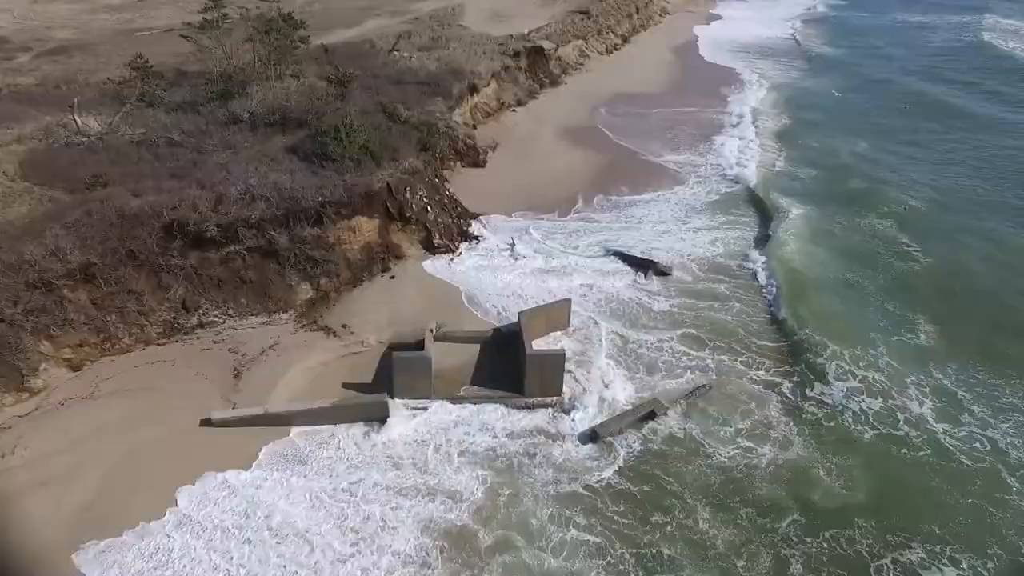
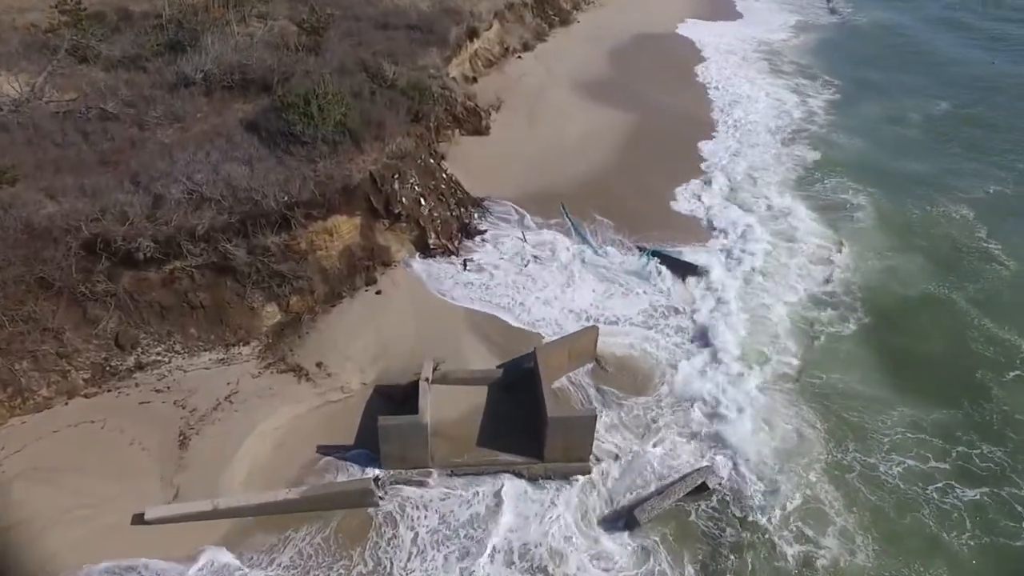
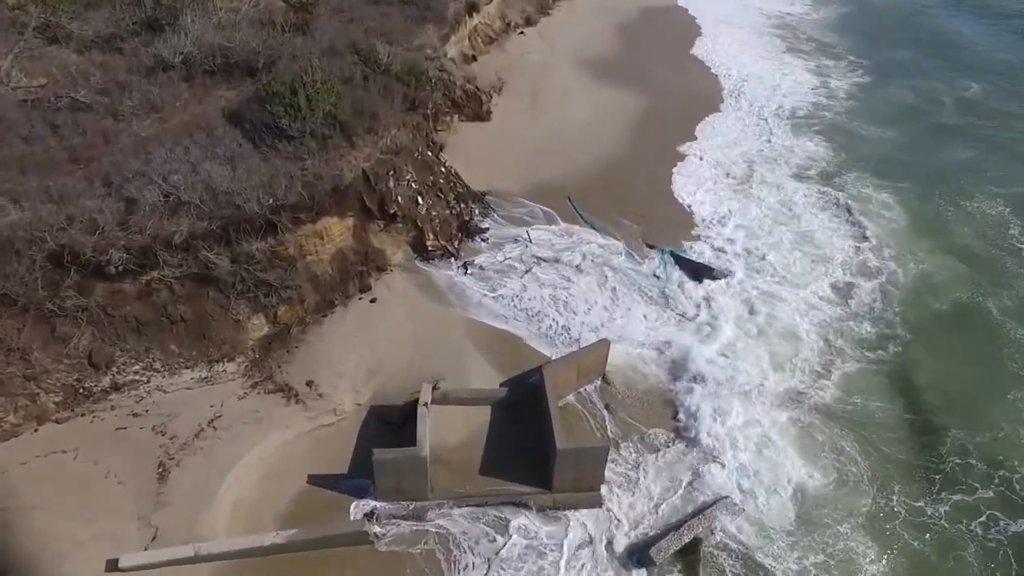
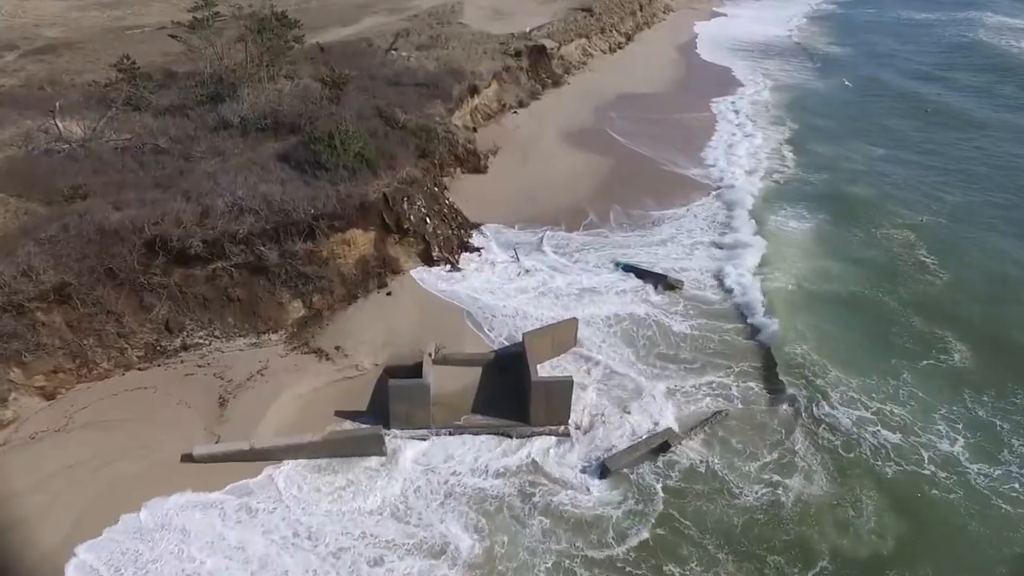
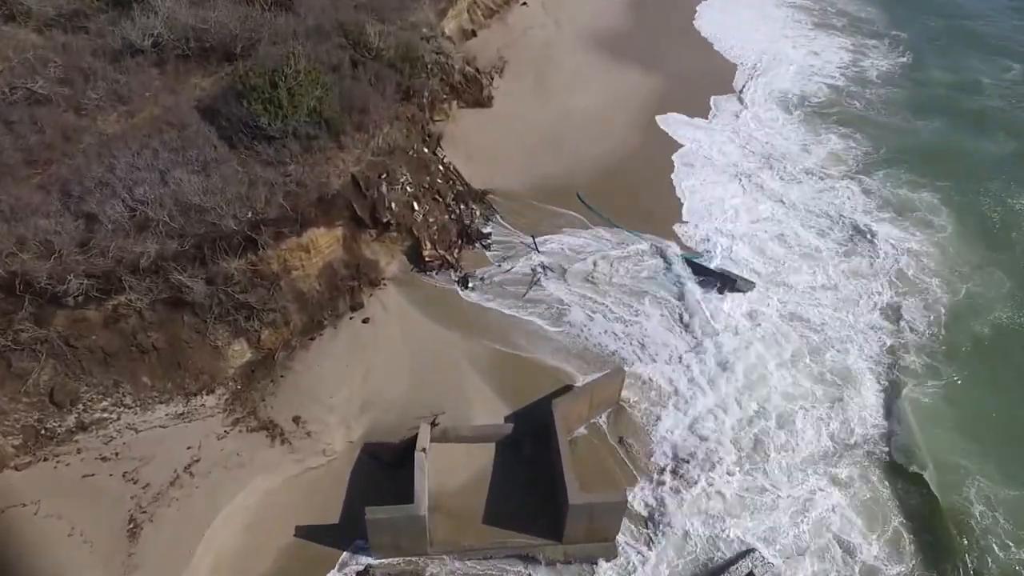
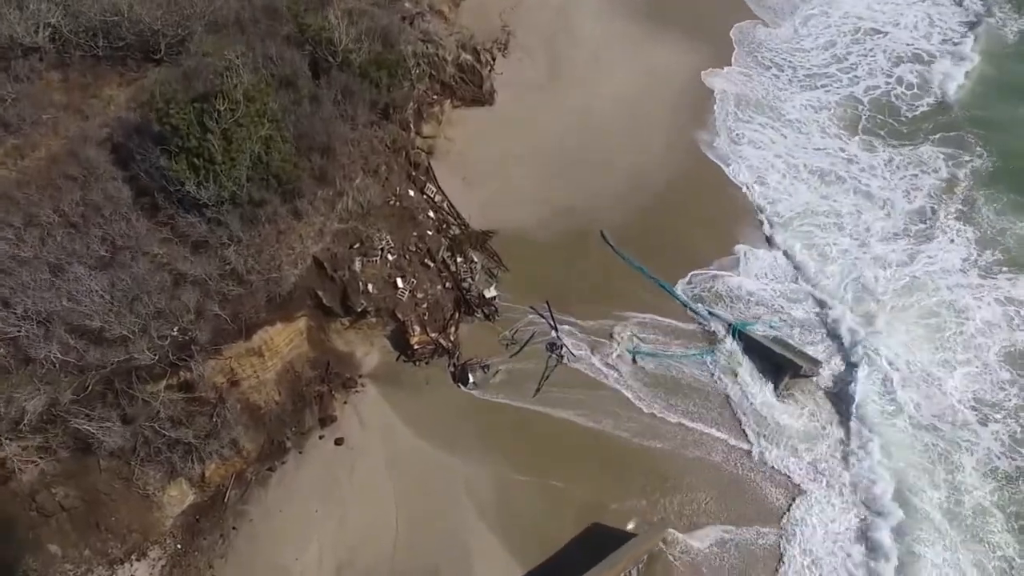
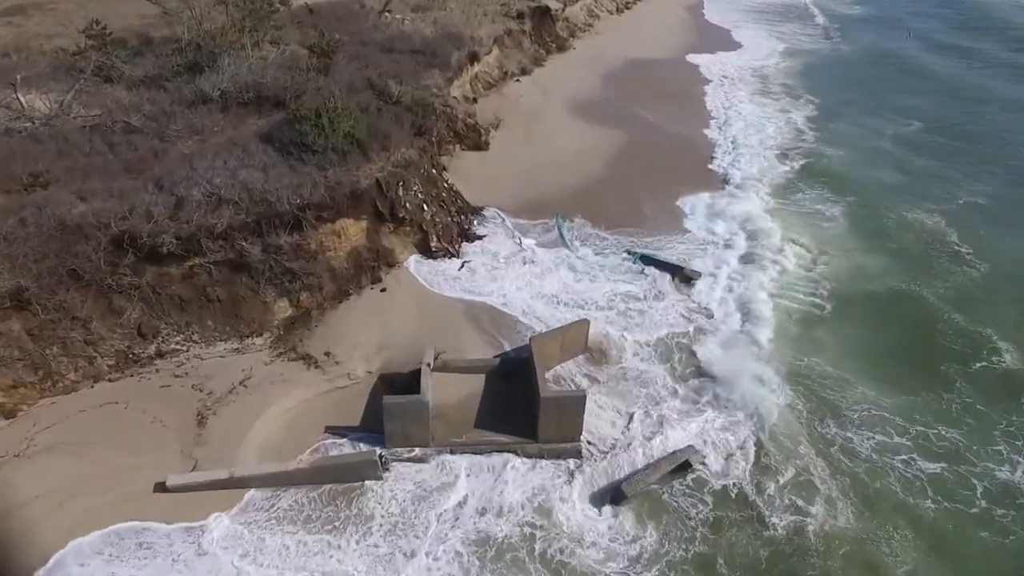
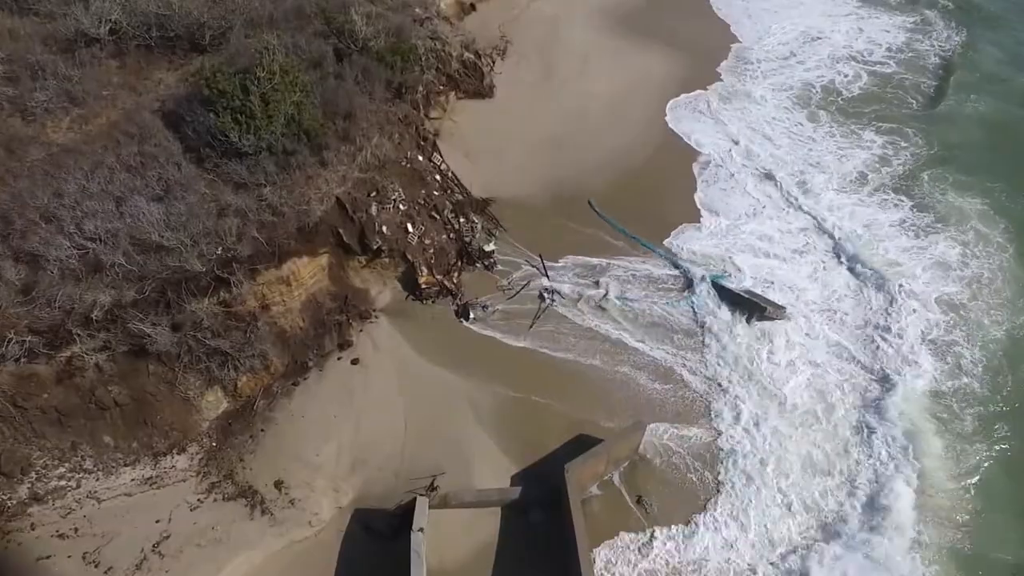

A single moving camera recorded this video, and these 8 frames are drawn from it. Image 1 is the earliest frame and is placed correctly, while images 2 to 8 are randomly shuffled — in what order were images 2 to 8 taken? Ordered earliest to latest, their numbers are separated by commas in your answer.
4, 7, 2, 3, 5, 8, 6
